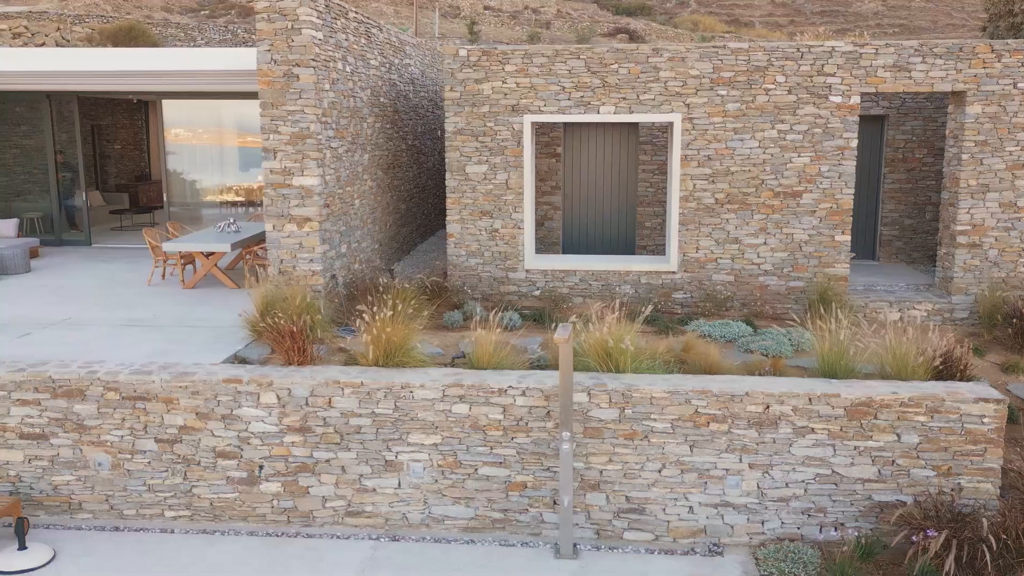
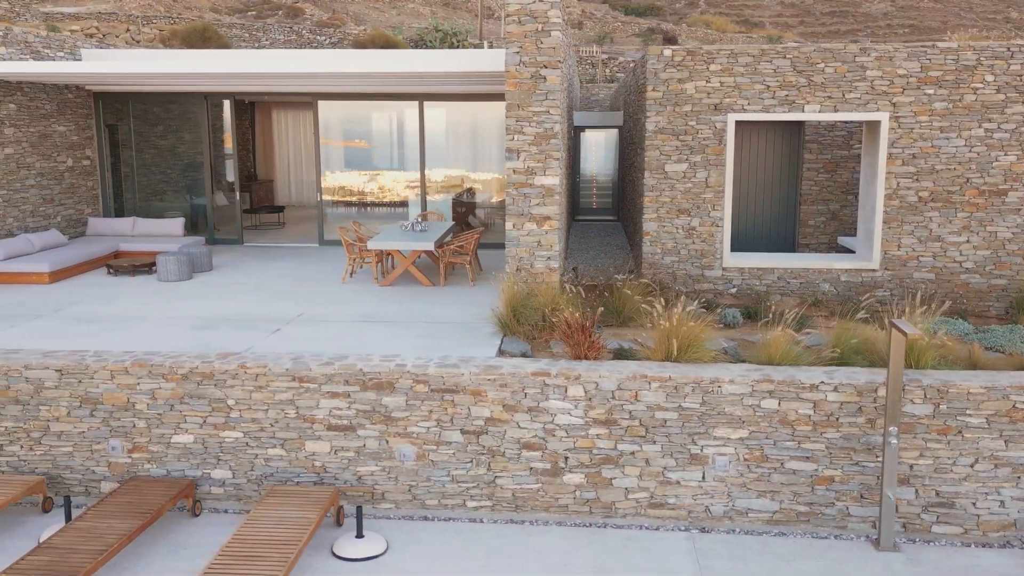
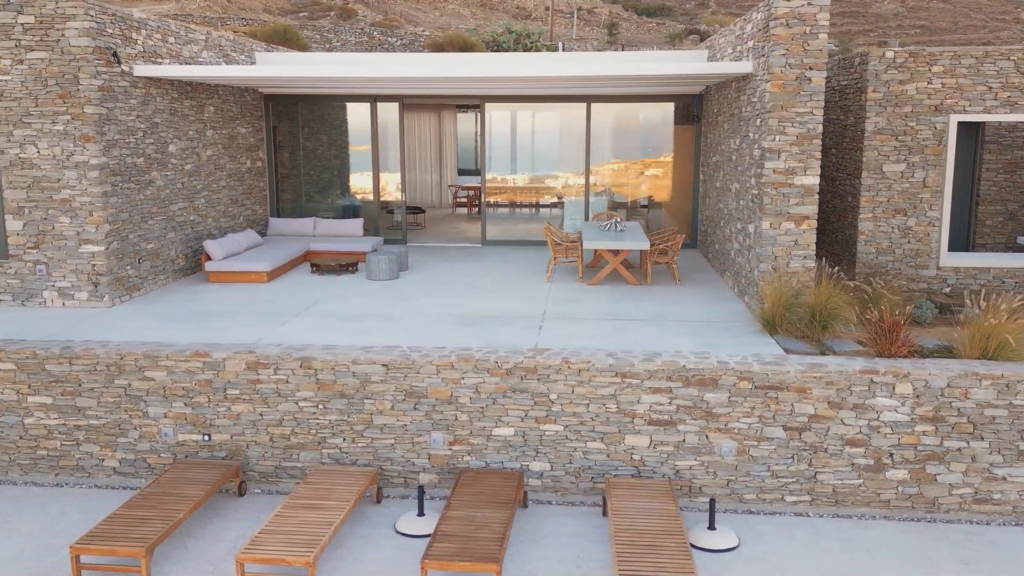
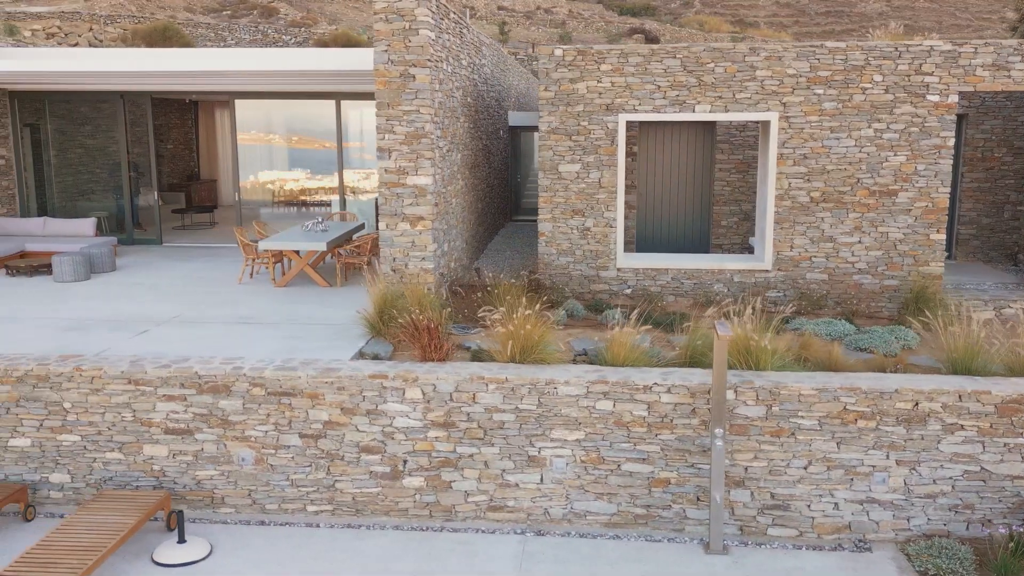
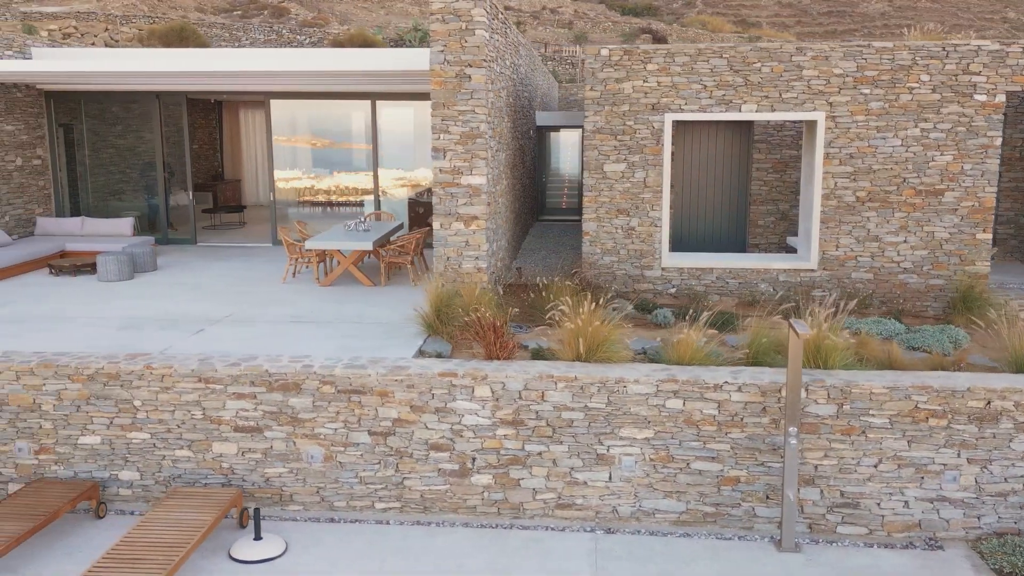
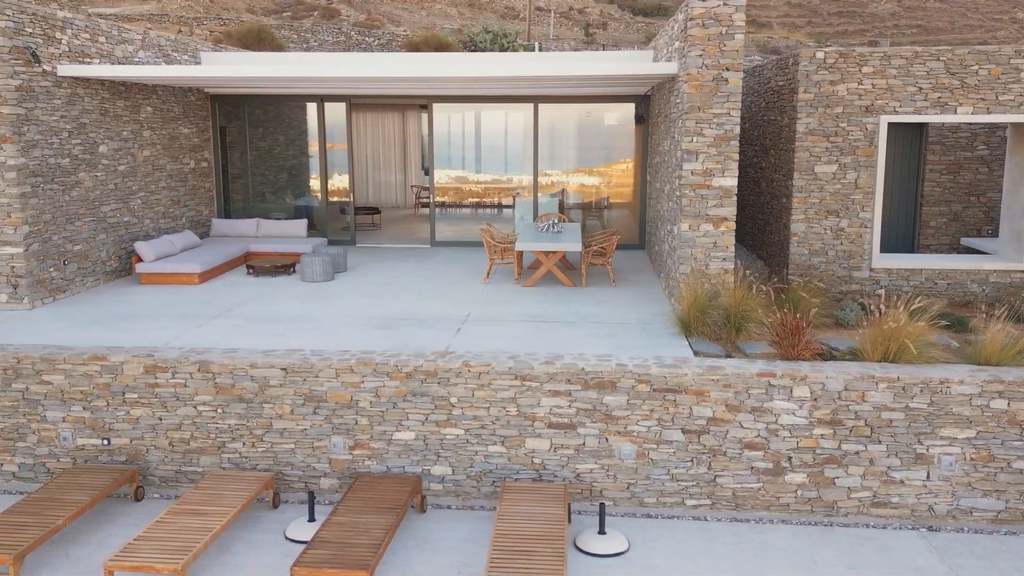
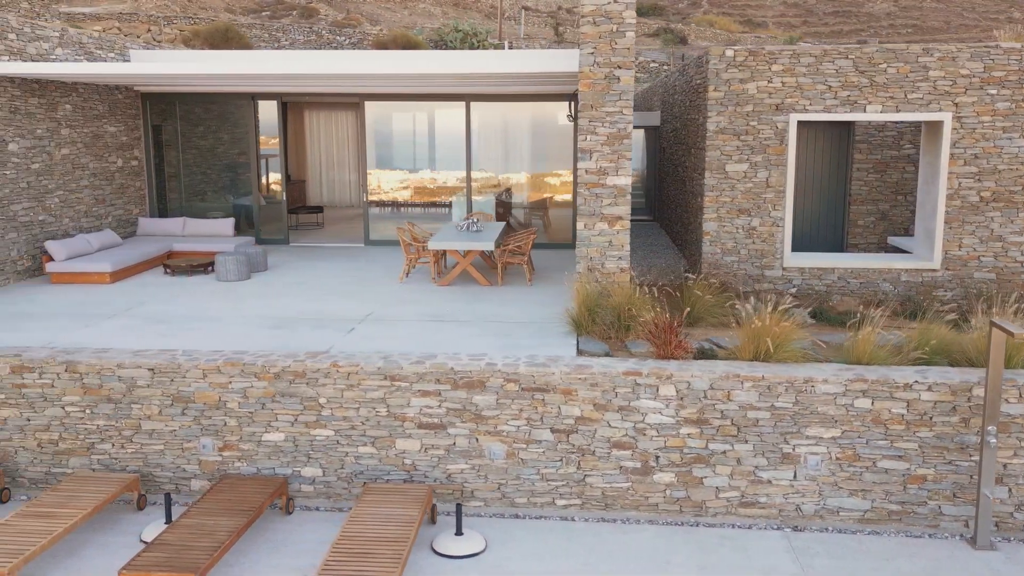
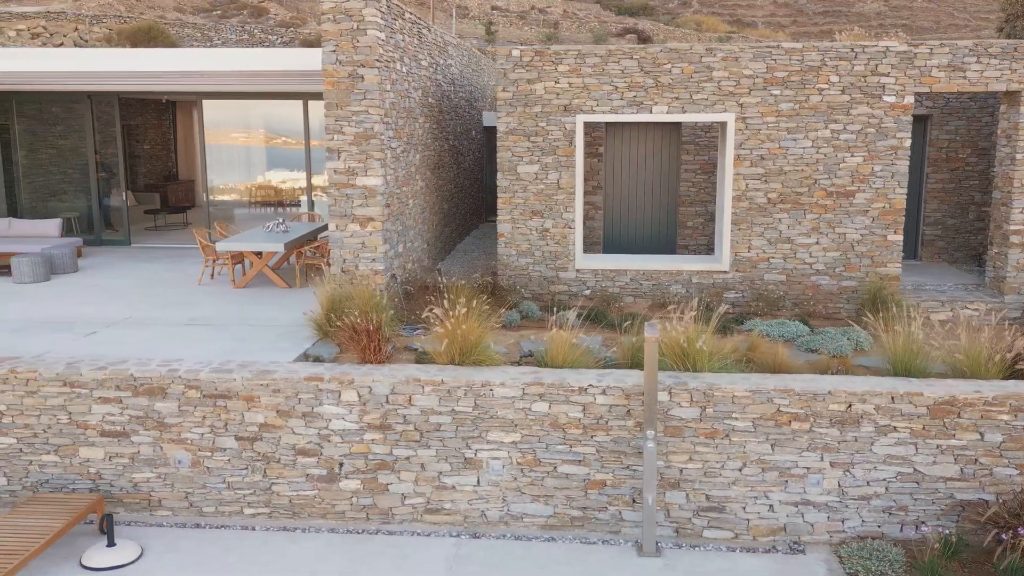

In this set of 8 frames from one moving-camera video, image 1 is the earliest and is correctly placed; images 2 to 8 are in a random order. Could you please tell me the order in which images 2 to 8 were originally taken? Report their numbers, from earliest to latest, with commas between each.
8, 4, 5, 2, 7, 6, 3
